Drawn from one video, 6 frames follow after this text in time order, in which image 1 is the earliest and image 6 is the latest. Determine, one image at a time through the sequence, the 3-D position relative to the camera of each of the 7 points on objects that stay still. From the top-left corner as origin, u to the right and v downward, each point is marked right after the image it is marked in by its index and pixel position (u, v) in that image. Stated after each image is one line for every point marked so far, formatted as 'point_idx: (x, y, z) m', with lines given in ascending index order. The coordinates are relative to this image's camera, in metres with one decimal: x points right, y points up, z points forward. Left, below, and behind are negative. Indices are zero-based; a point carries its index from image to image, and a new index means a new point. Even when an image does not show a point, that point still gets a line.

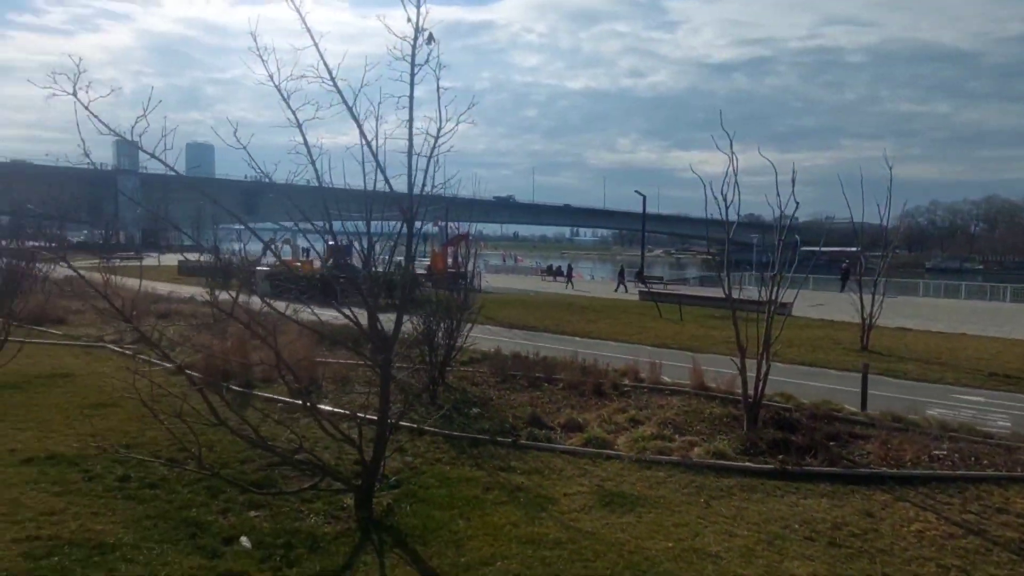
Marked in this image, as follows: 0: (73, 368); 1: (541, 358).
0: (-7.1, -1.3, +10.0) m
1: (+0.6, -1.5, +13.1) m
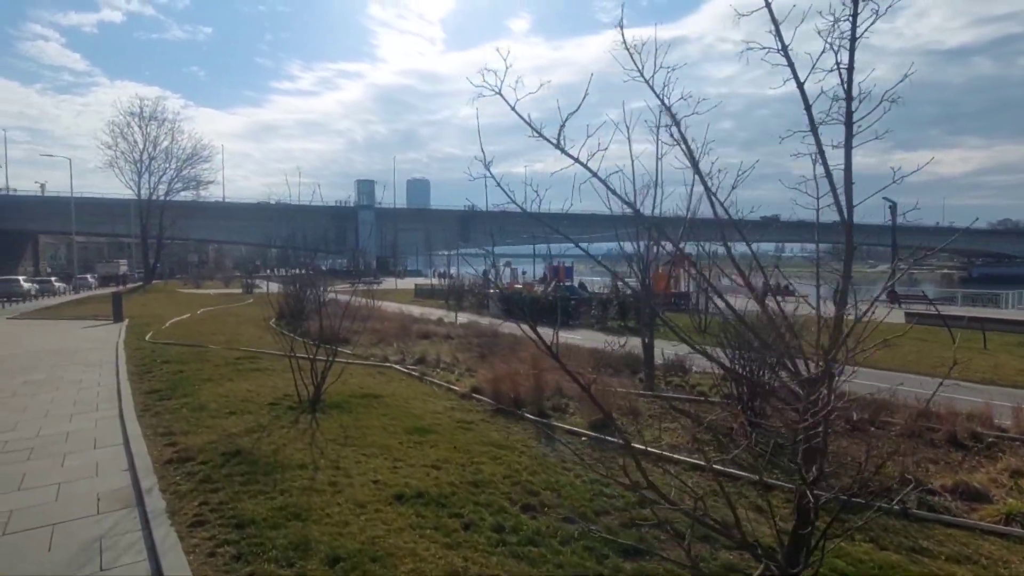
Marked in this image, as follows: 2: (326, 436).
0: (-2.3, -1.7, +10.4) m
1: (+6.0, -1.9, +10.9) m
2: (-2.2, -1.7, +7.2) m
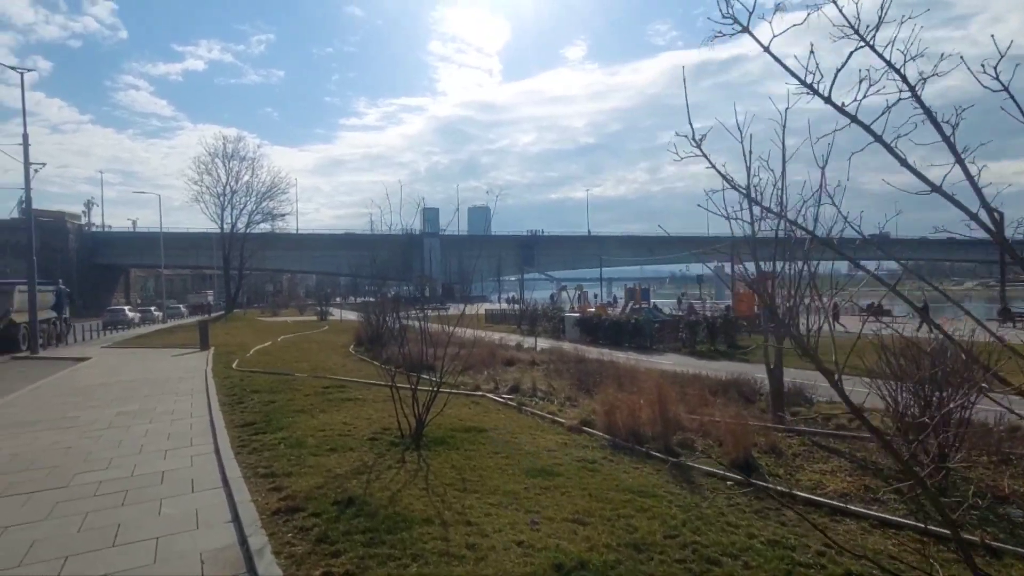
0: (-0.5, -2.1, +9.4) m
1: (+7.8, -2.1, +9.2) m
2: (-0.7, -1.9, +6.3) m
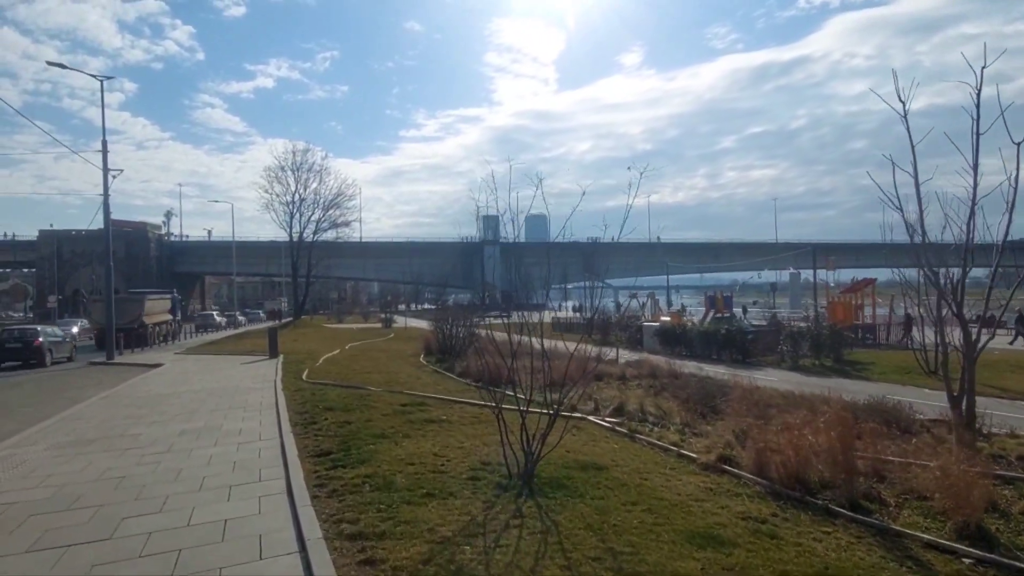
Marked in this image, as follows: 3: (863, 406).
0: (+1.0, -2.1, +7.8) m
1: (+9.3, -2.2, +6.8) m
2: (+0.5, -2.0, +4.6) m
3: (+6.0, -2.0, +10.6) m
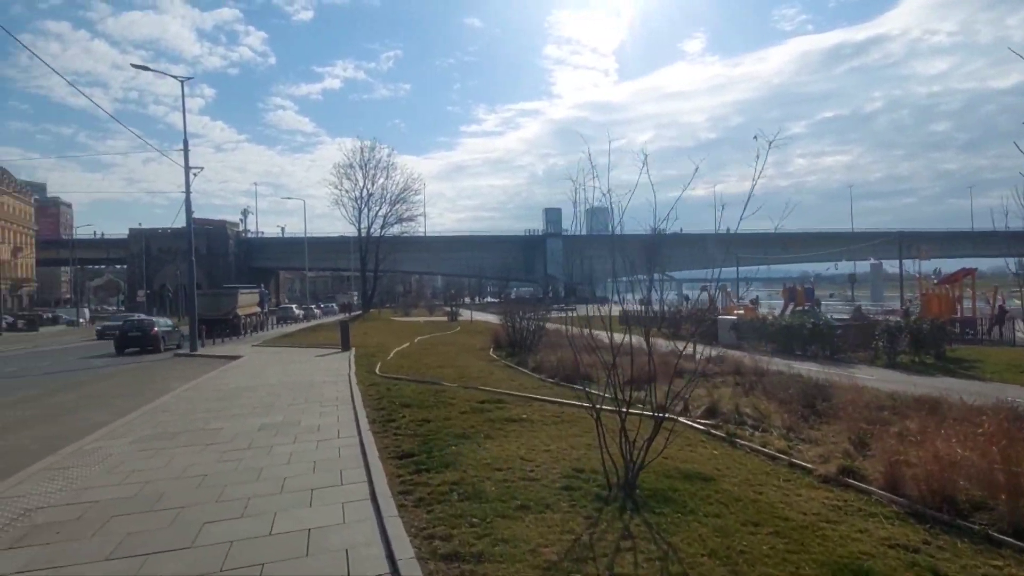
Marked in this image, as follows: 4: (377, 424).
0: (+2.1, -2.0, +7.0) m
1: (+10.2, -2.1, +5.2) m
2: (+1.3, -1.9, +4.0) m
3: (+7.3, -1.9, +9.3) m
4: (-1.9, -2.0, +8.9) m
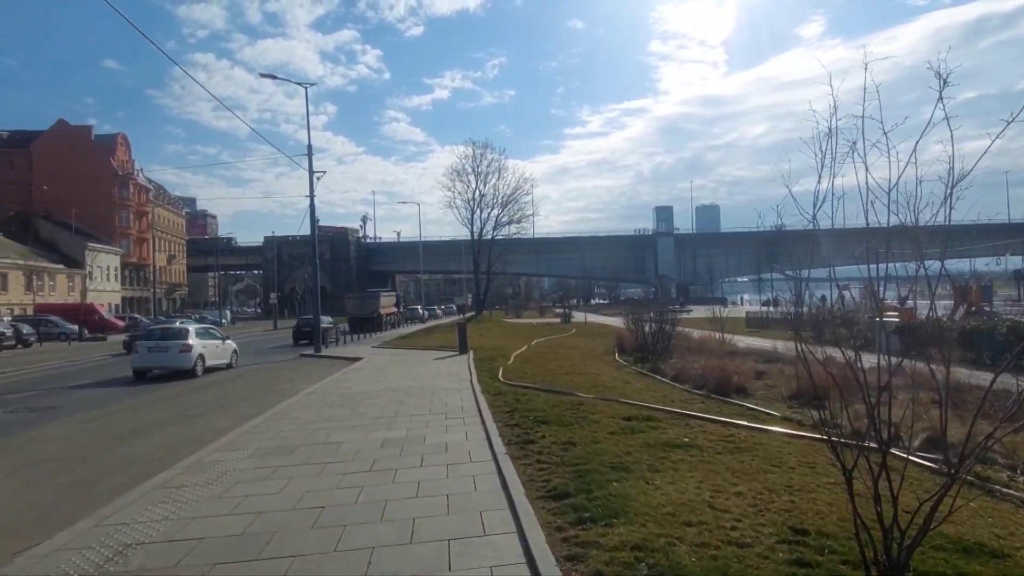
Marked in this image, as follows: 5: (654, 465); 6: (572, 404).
0: (+3.7, -2.0, +5.0) m
1: (+11.4, -1.9, +1.8) m
2: (+2.3, -1.8, +2.1) m
3: (+9.2, -1.8, +6.4) m
4: (0.0, -1.9, +7.5) m
5: (+1.5, -1.9, +6.7) m
6: (+1.0, -1.9, +10.4) m
